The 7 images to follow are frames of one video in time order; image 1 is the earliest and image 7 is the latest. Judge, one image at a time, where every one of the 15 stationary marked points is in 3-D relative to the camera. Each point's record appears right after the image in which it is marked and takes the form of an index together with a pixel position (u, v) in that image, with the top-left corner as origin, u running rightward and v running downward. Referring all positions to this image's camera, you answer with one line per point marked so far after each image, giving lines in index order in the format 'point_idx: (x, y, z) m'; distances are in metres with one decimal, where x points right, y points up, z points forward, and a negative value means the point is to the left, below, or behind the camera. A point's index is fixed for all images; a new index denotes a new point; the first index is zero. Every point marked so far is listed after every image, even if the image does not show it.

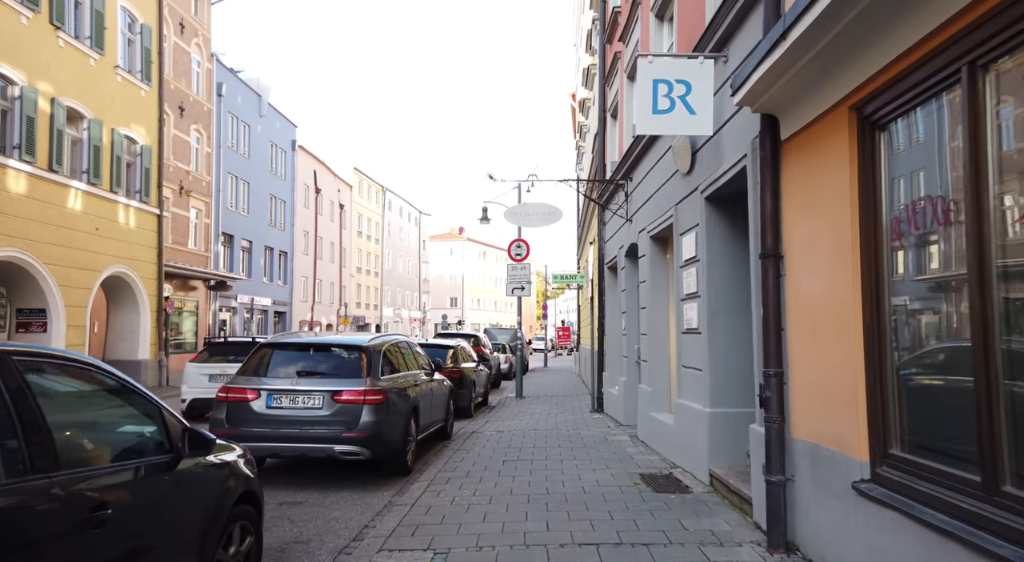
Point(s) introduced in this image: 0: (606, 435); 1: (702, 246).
0: (+1.4, -2.2, +10.6) m
1: (+1.8, +0.3, +6.8) m
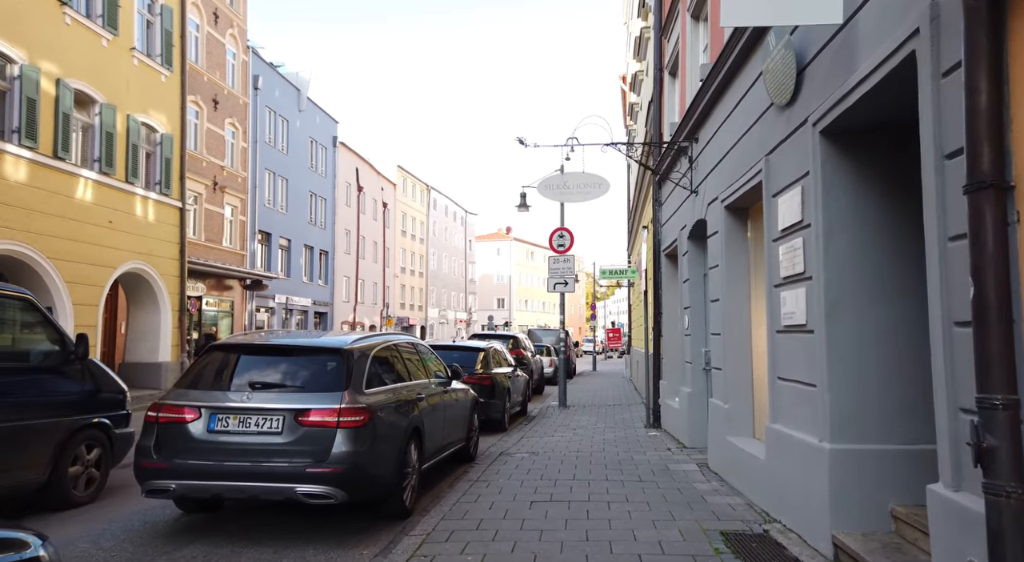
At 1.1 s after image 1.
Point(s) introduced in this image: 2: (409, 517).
0: (+1.8, -2.1, +8.5) m
1: (+1.9, +0.5, +4.7) m
2: (-0.9, -2.0, +6.2) m
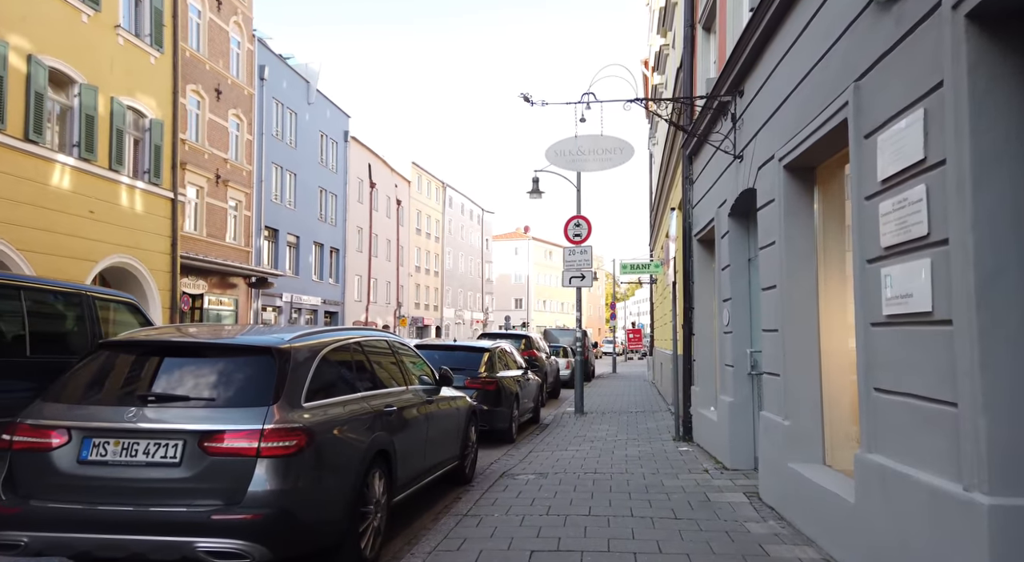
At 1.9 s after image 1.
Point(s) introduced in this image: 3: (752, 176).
0: (+1.8, -1.9, +6.9) m
1: (+1.9, +0.6, +3.1) m
2: (-0.9, -1.8, +4.7) m
3: (+2.2, +1.0, +6.7) m
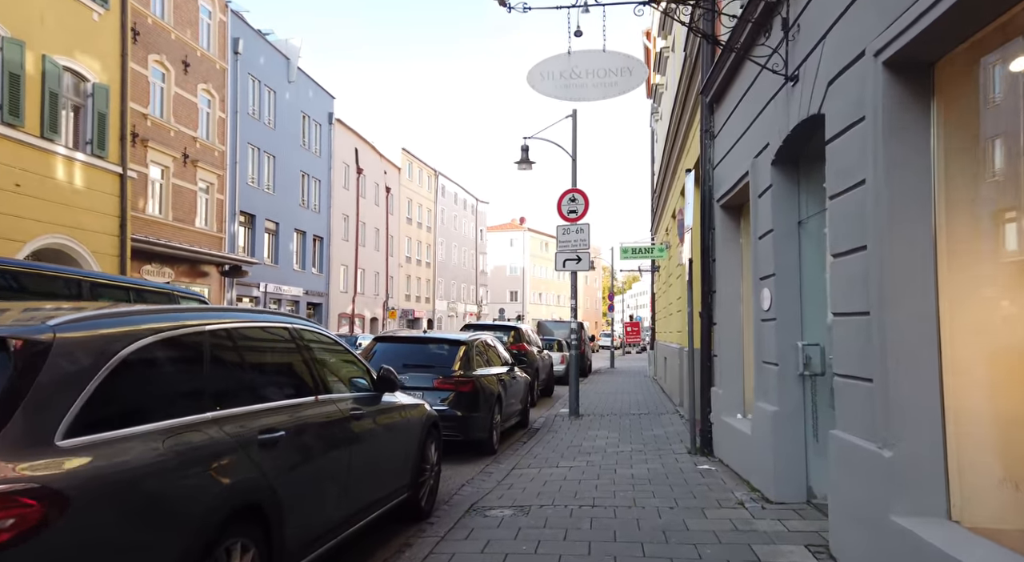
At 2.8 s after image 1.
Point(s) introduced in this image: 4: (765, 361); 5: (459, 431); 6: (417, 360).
0: (+1.6, -1.7, +4.9) m
1: (+1.6, +0.8, +1.1) m
2: (-1.1, -1.6, +2.7) m
3: (+2.0, +1.2, +4.8) m
4: (+2.1, -0.7, +6.2) m
5: (-0.6, -1.8, +9.0) m
6: (-1.2, -1.0, +9.4) m
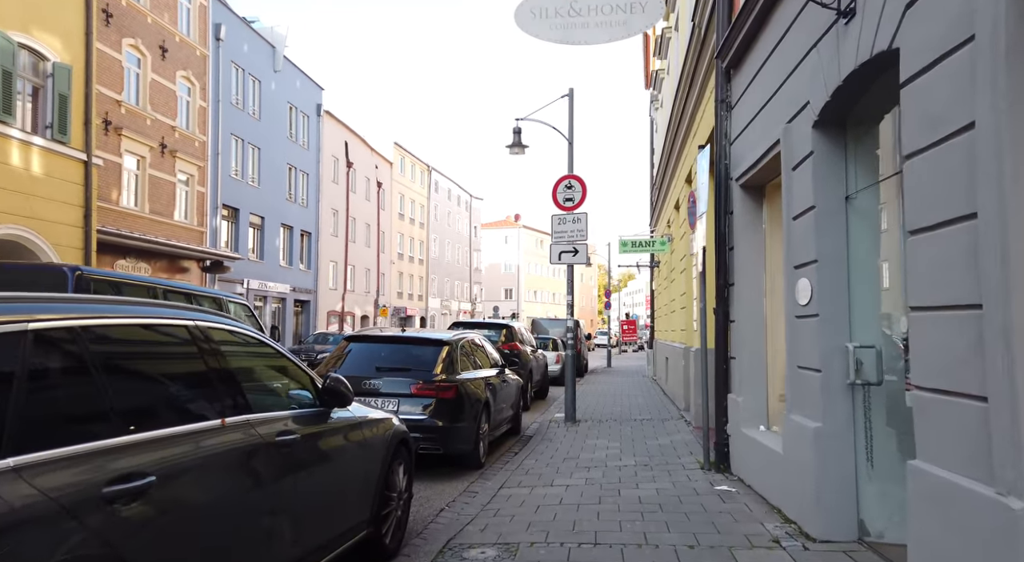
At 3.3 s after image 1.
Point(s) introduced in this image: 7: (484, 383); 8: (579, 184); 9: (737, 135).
0: (+1.5, -1.6, +3.9) m
1: (+1.6, +0.9, +0.1) m
2: (-1.2, -1.5, +1.6) m
3: (+1.9, +1.3, +3.7) m
4: (+2.0, -0.6, +5.1) m
5: (-0.8, -1.7, +7.9) m
6: (-1.3, -0.9, +8.3) m
7: (-0.4, -1.4, +9.8) m
8: (+1.1, +1.6, +12.4) m
9: (+2.2, +1.4, +7.2) m
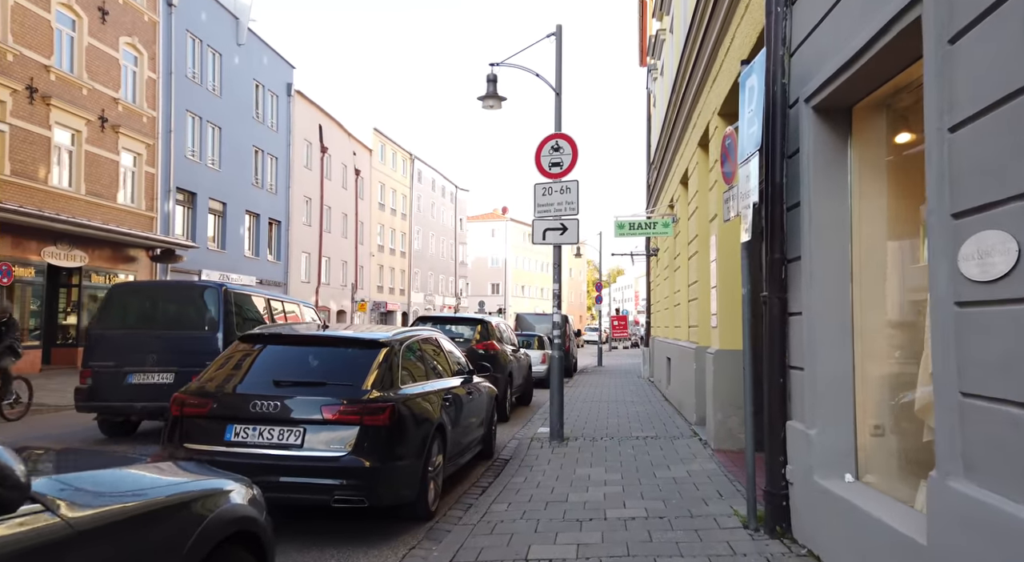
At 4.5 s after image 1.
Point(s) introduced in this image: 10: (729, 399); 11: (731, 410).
0: (+1.2, -1.5, +1.5) m
1: (+1.4, +1.0, -2.4) m
2: (-1.4, -1.4, -0.8) m
3: (+1.6, +1.4, +1.3) m
4: (+1.8, -0.4, +2.7) m
5: (-1.1, -1.5, +5.5) m
6: (-1.6, -0.7, +5.8) m
7: (-0.7, -1.2, +7.4) m
8: (+0.8, +1.9, +10.0) m
9: (+1.9, +1.6, +4.8) m
10: (+2.6, -1.4, +8.8) m
11: (+2.6, -1.5, +8.8) m
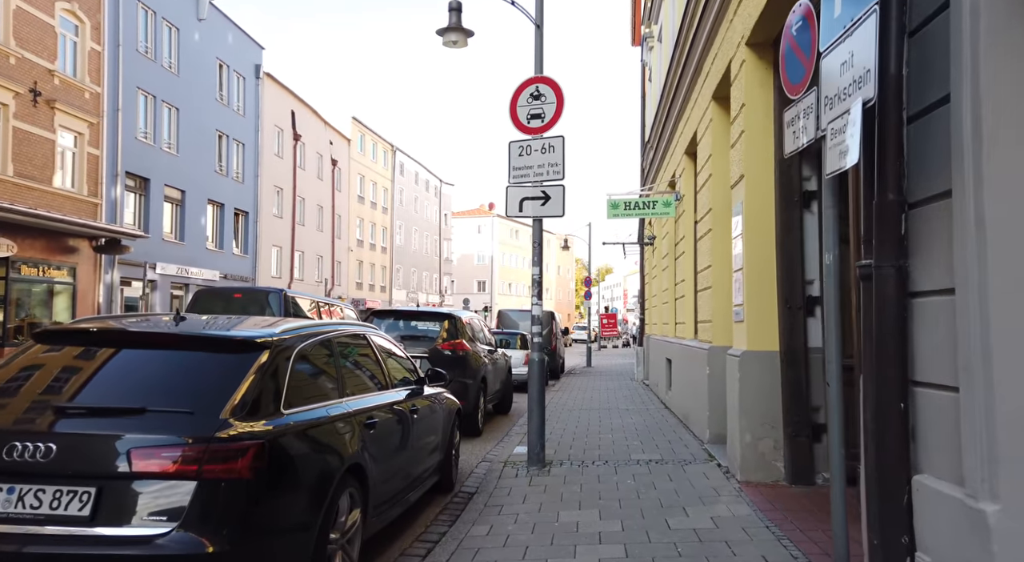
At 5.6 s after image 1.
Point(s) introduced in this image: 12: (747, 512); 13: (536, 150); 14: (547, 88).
0: (+1.0, -1.3, -0.6) m
1: (+1.2, +1.2, -4.4) m
2: (-1.6, -1.2, -2.9) m
3: (+1.4, +1.6, -0.8) m
4: (+1.5, -0.3, +0.6) m
5: (-1.3, -1.4, +3.3) m
6: (-1.9, -0.6, +3.7) m
7: (-1.0, -1.0, +5.3) m
8: (+0.4, +2.0, +7.9) m
9: (+1.6, +1.8, +2.7) m
10: (+2.3, -1.2, +6.7) m
11: (+2.3, -1.4, +6.7) m
12: (+1.8, -1.8, +5.8) m
13: (+0.3, +1.4, +8.1) m
14: (+0.4, +2.0, +7.9) m
